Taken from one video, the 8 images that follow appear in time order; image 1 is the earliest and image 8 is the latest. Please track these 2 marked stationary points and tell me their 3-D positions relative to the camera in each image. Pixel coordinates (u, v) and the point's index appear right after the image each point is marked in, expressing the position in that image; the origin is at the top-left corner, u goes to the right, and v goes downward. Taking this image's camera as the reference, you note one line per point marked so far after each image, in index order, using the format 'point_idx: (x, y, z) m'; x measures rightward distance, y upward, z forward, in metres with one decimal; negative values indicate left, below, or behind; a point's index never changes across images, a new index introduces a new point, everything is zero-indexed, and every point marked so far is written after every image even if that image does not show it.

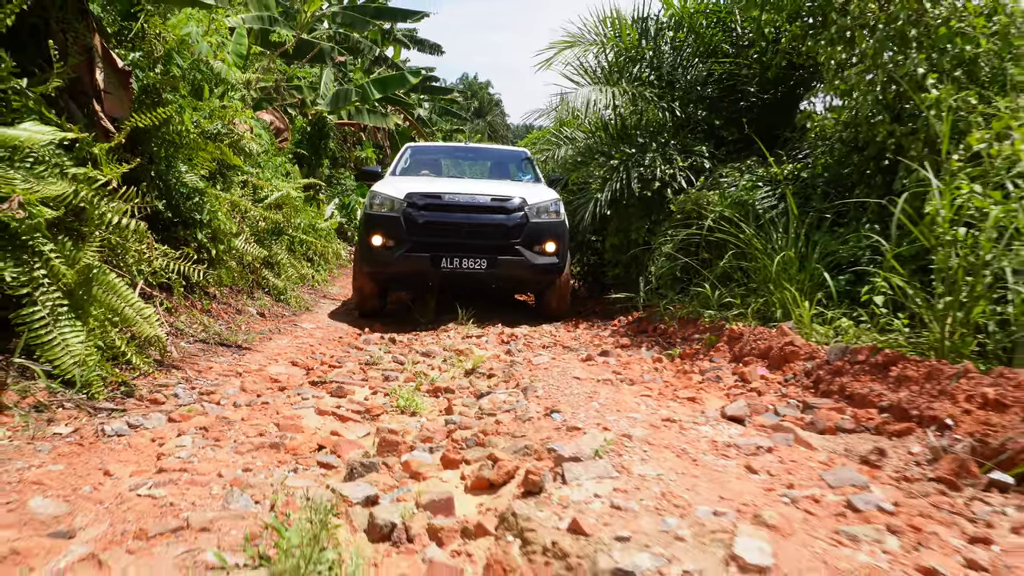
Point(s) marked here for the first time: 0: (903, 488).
0: (+1.2, -0.6, +2.1) m
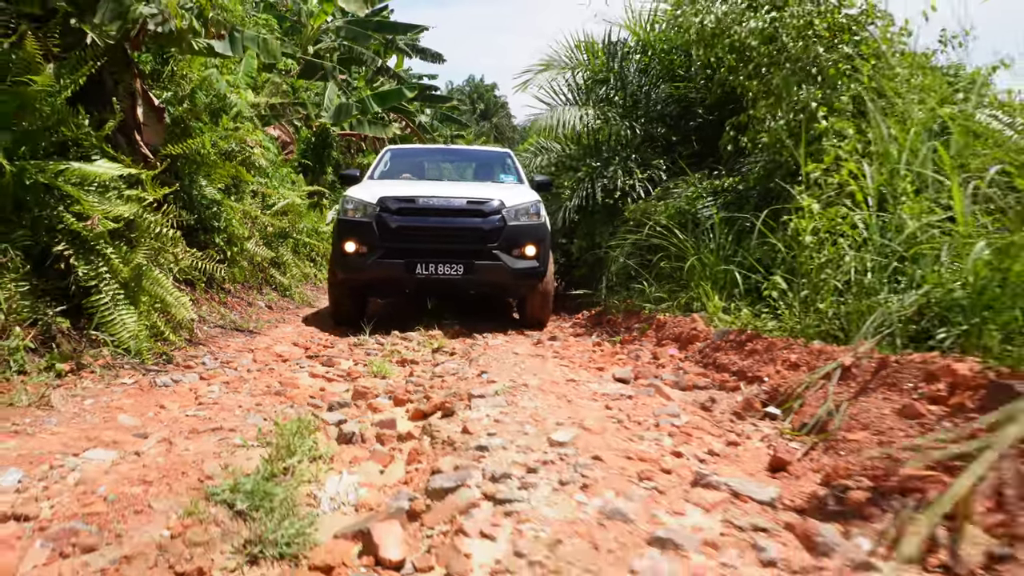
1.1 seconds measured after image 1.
0: (+0.8, -0.6, +3.1) m
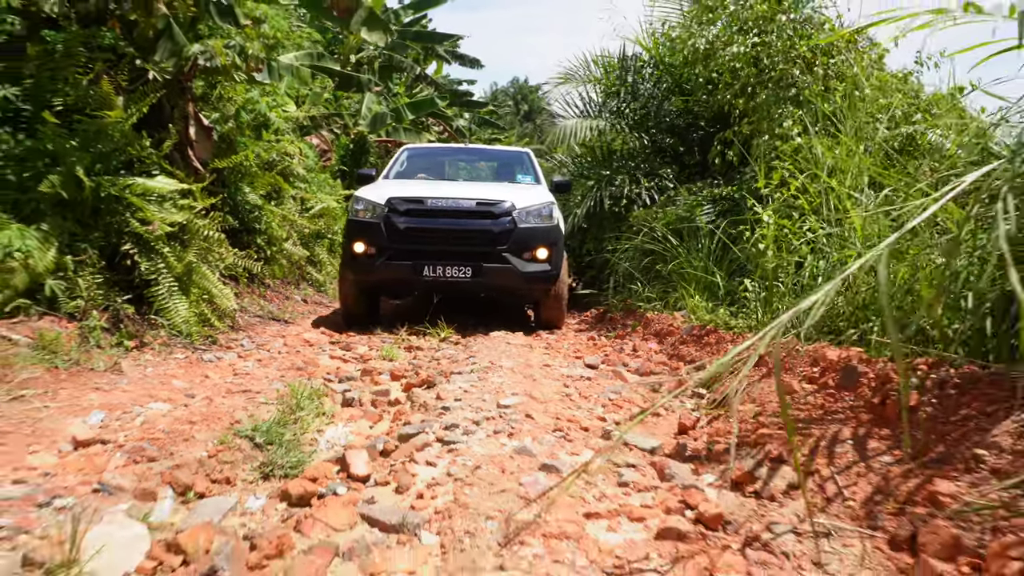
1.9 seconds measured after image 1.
0: (+0.7, -0.6, +3.7) m
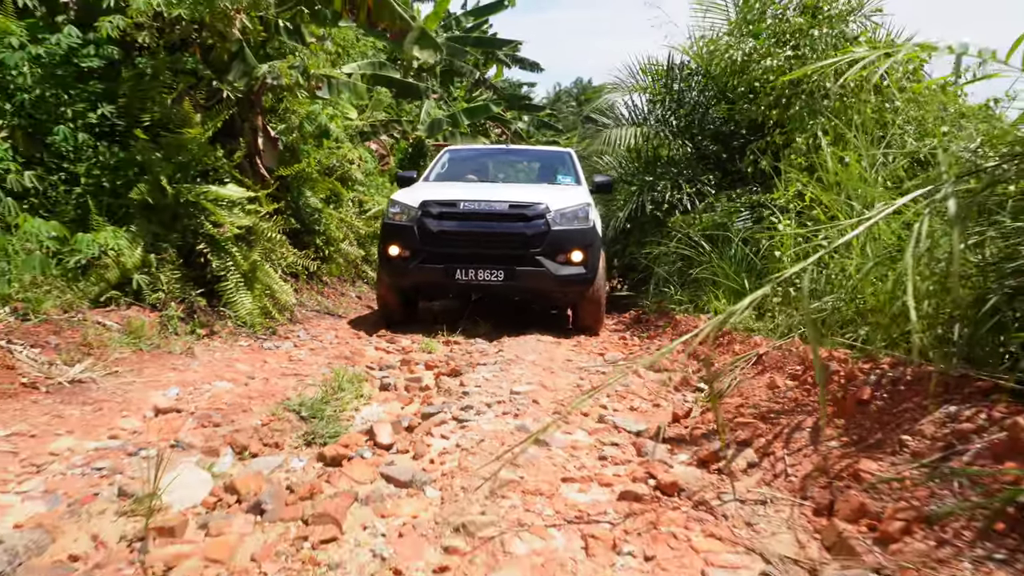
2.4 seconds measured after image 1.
0: (+0.8, -0.6, +4.1) m
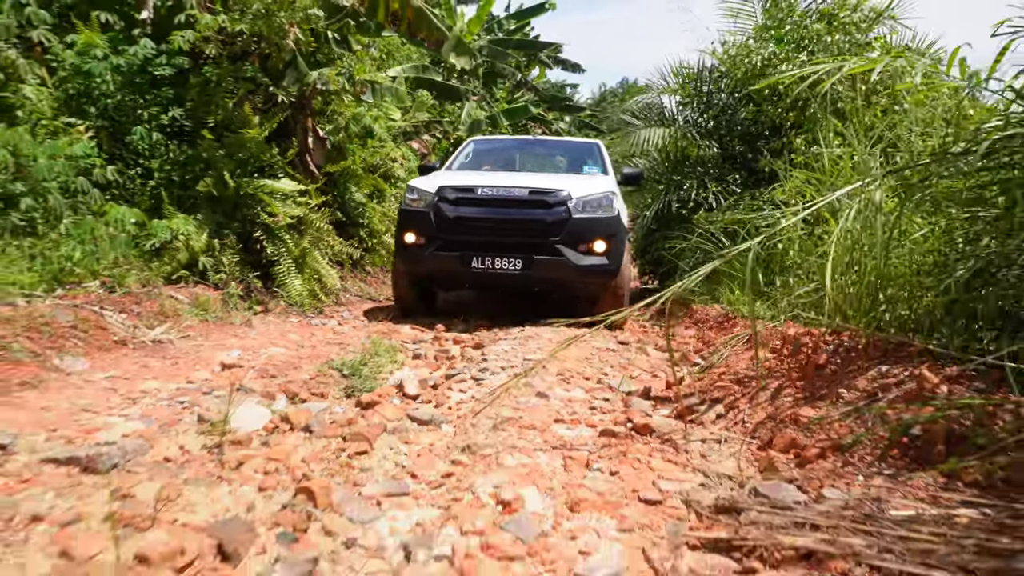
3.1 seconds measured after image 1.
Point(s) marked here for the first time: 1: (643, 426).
0: (+0.9, -0.5, +4.5) m
1: (+0.5, -0.6, +2.9) m
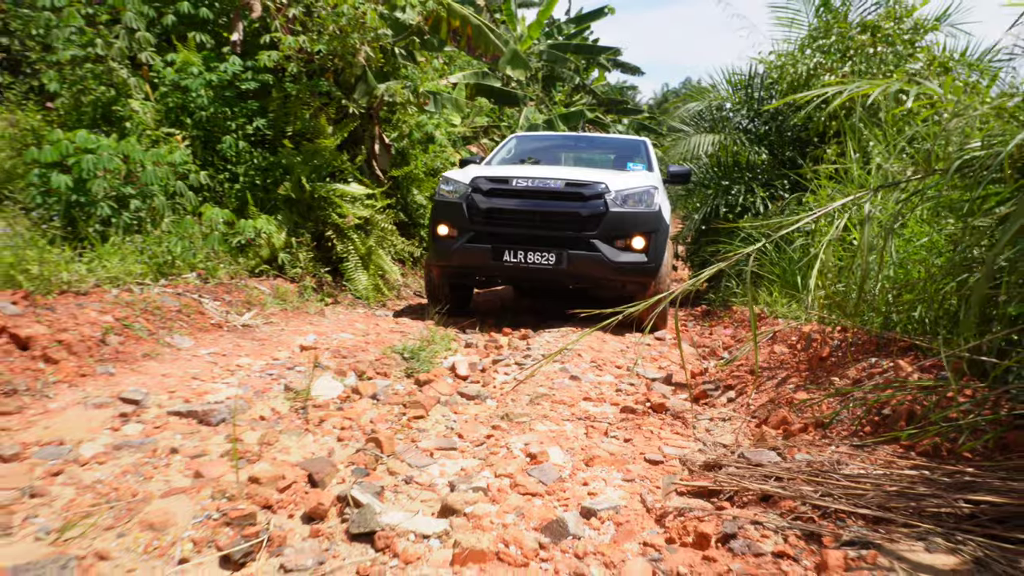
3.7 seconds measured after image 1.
0: (+1.2, -0.5, +5.0) m
1: (+0.7, -0.5, +3.3) m
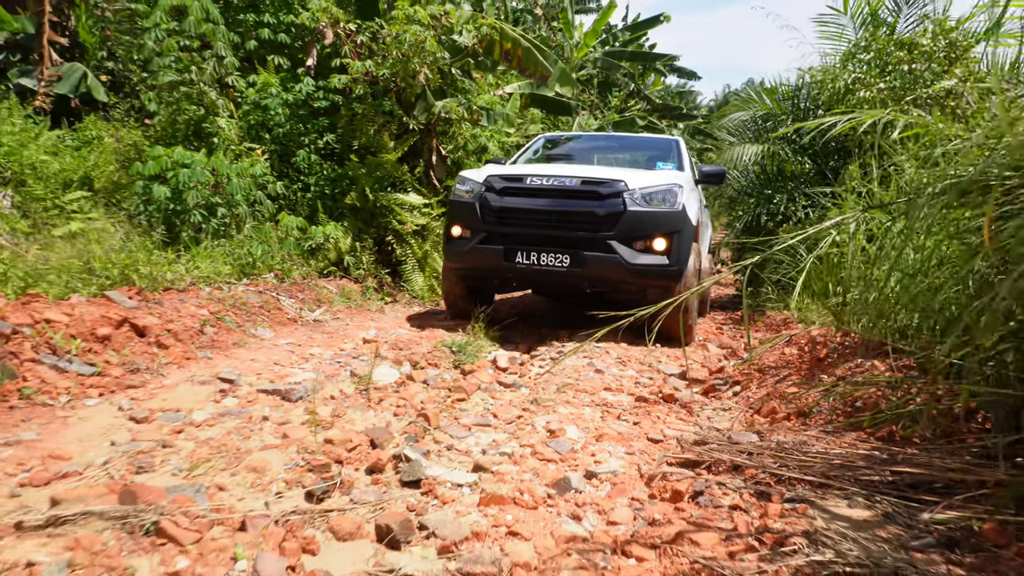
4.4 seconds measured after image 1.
0: (+1.5, -0.5, +5.4) m
1: (+0.8, -0.6, +3.8) m
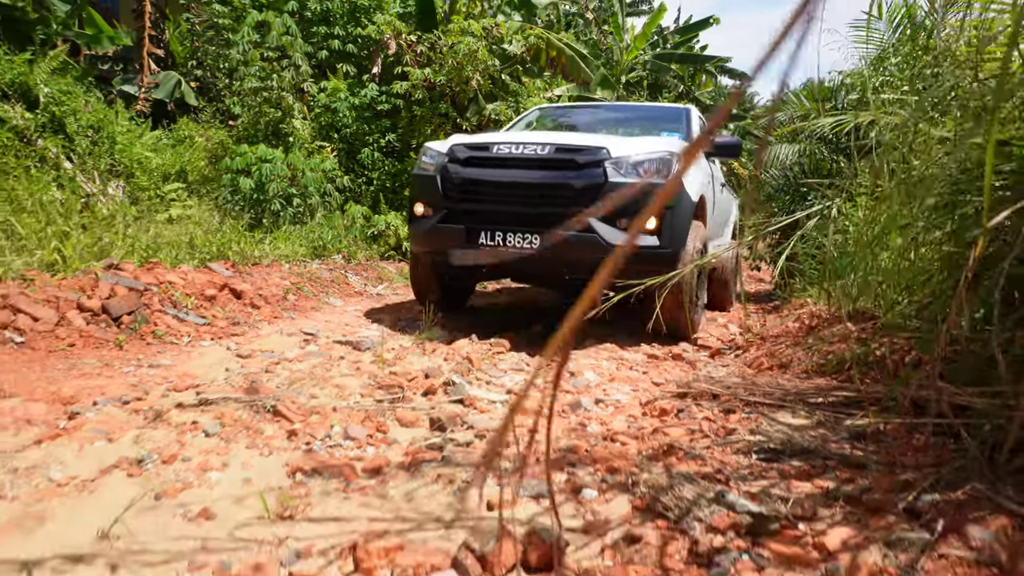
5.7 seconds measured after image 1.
0: (+1.8, -0.4, +6.0) m
1: (+1.0, -0.4, +4.5) m
